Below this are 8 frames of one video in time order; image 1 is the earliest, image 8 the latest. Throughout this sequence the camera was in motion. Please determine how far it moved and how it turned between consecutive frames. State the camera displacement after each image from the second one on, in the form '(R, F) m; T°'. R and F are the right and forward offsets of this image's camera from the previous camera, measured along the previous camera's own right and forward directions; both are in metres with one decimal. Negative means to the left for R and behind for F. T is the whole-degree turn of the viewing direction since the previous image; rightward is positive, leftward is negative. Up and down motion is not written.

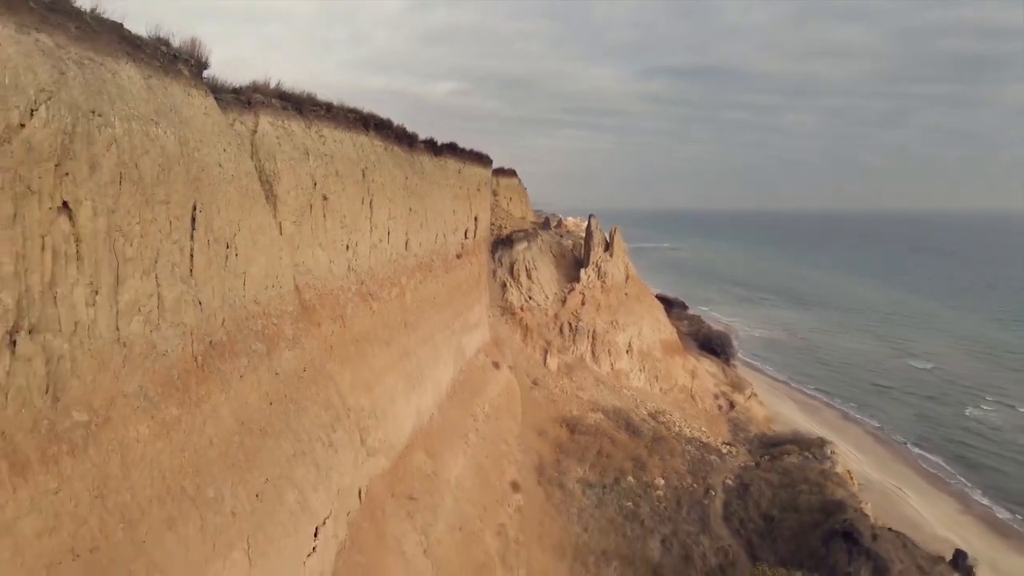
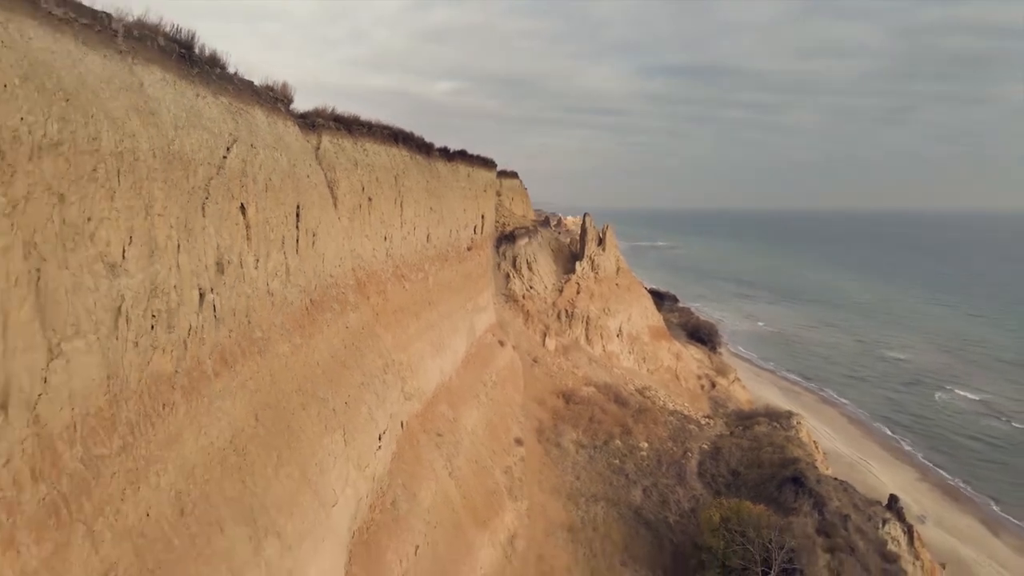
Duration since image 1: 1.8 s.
(0.0, -2.3) m; 0°
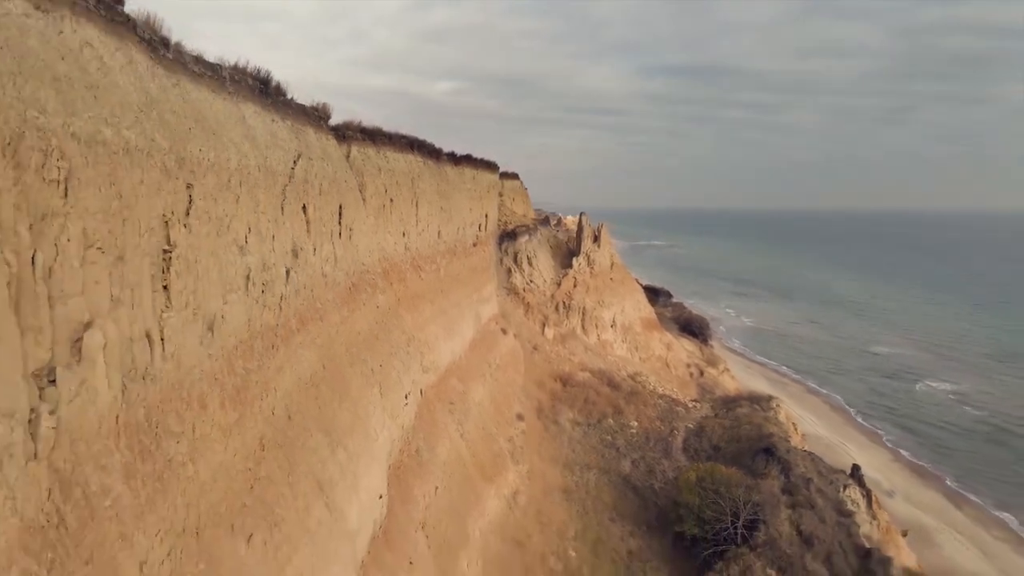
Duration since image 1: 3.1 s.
(0.0, -1.6) m; 0°
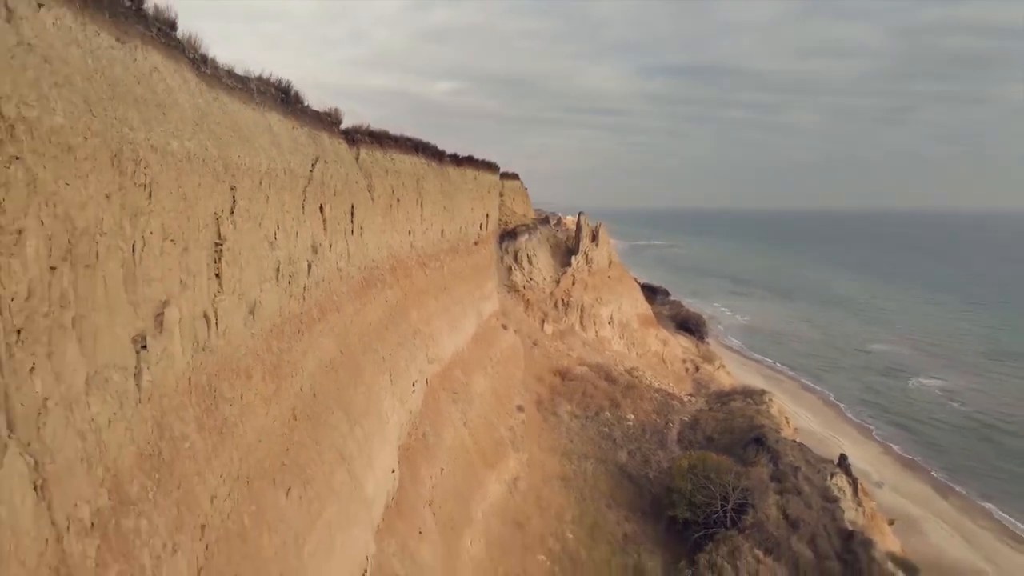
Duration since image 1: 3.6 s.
(0.0, -0.6) m; 0°
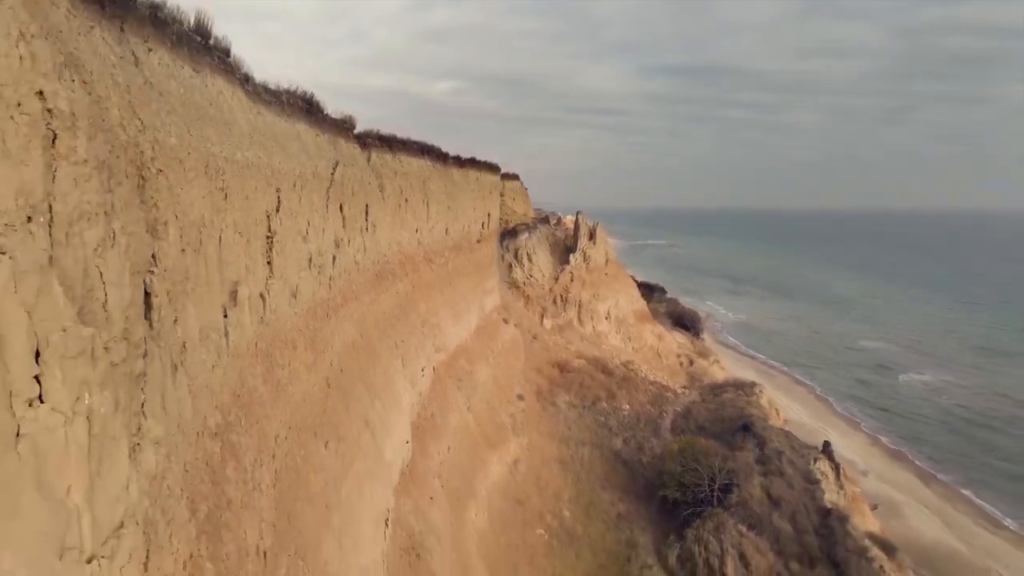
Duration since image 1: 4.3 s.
(0.0, -0.9) m; 0°
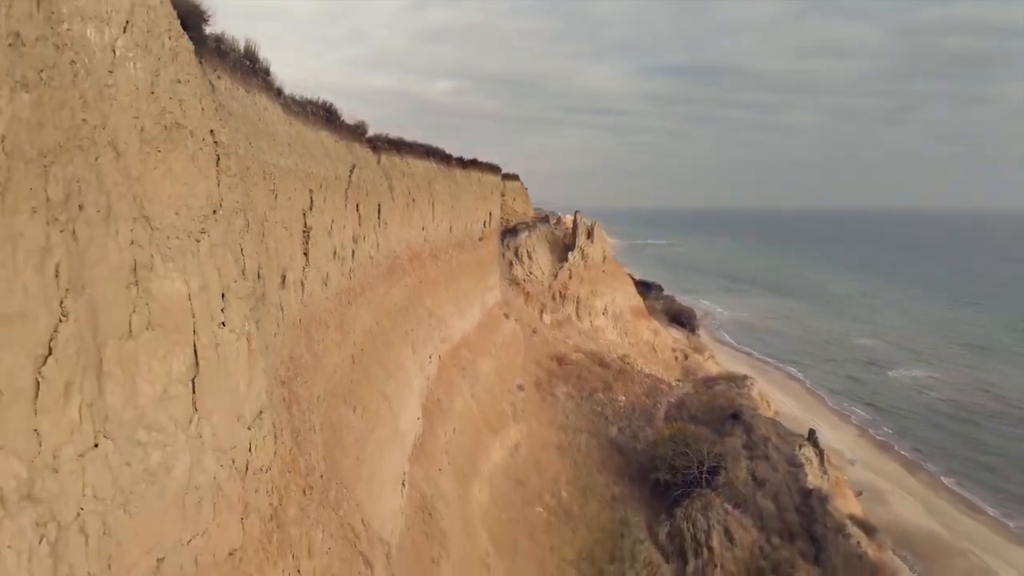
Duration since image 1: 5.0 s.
(0.0, -0.9) m; 0°
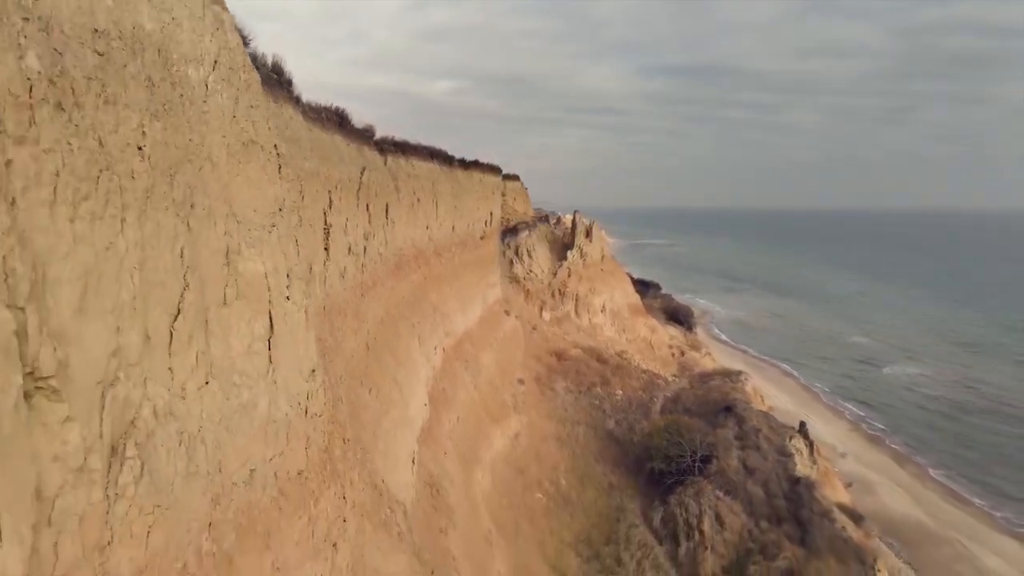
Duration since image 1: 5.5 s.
(0.0, -0.6) m; 0°
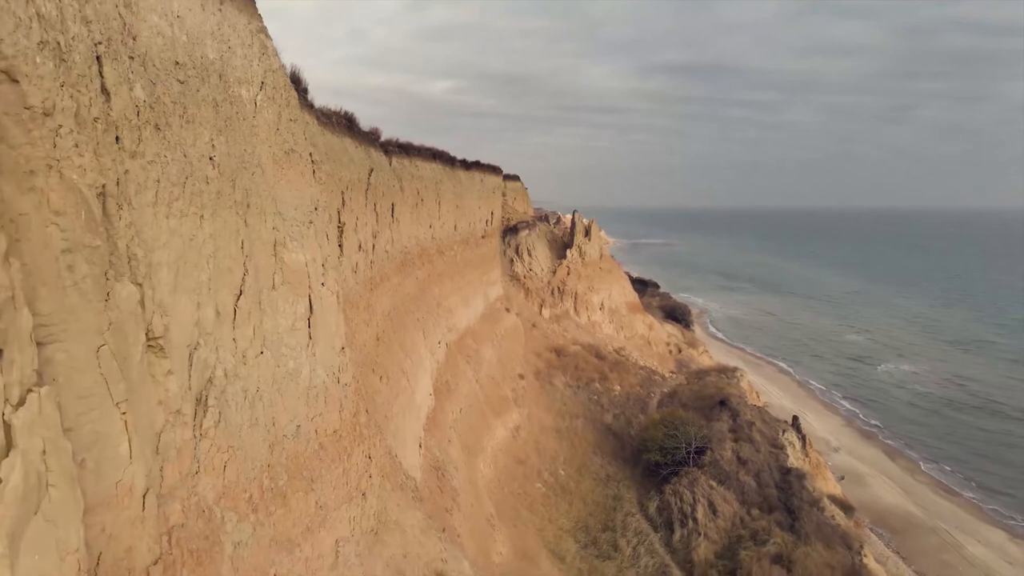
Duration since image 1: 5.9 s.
(0.0, -0.5) m; 0°
